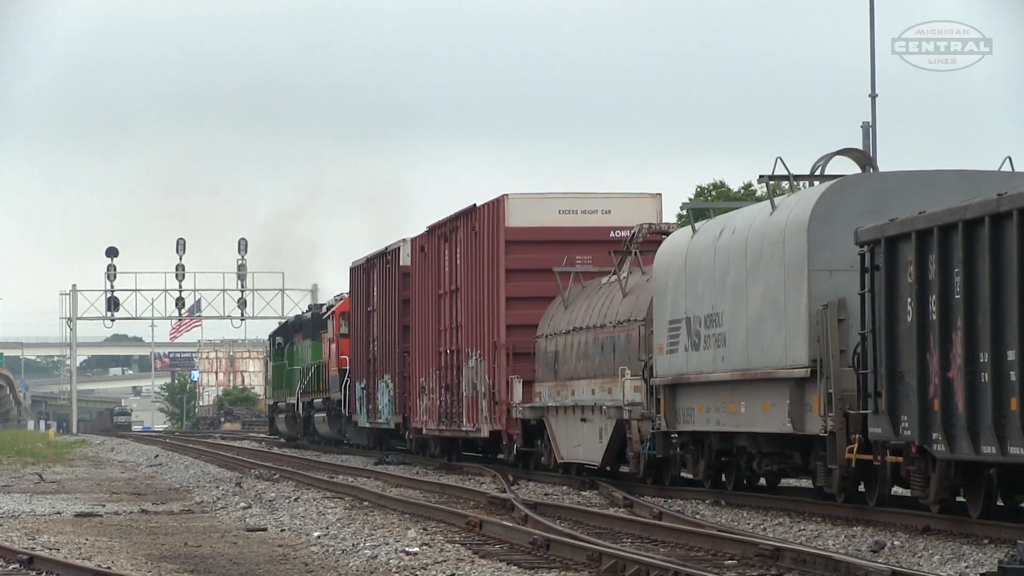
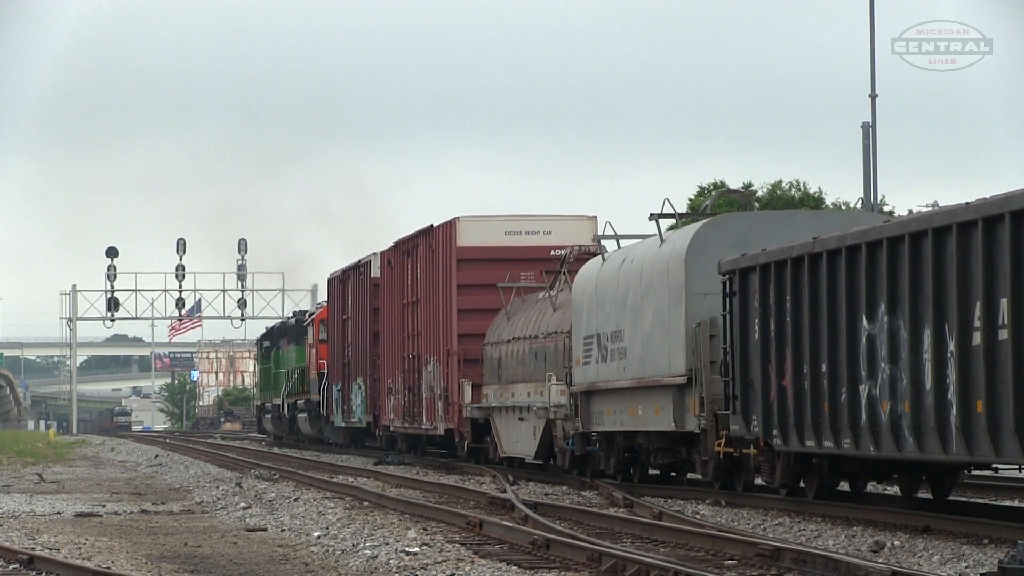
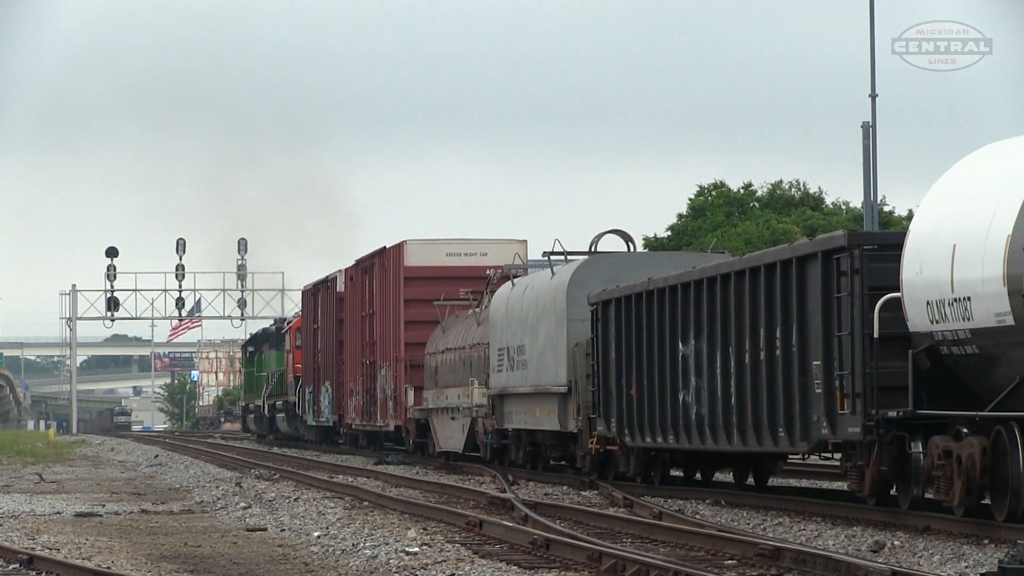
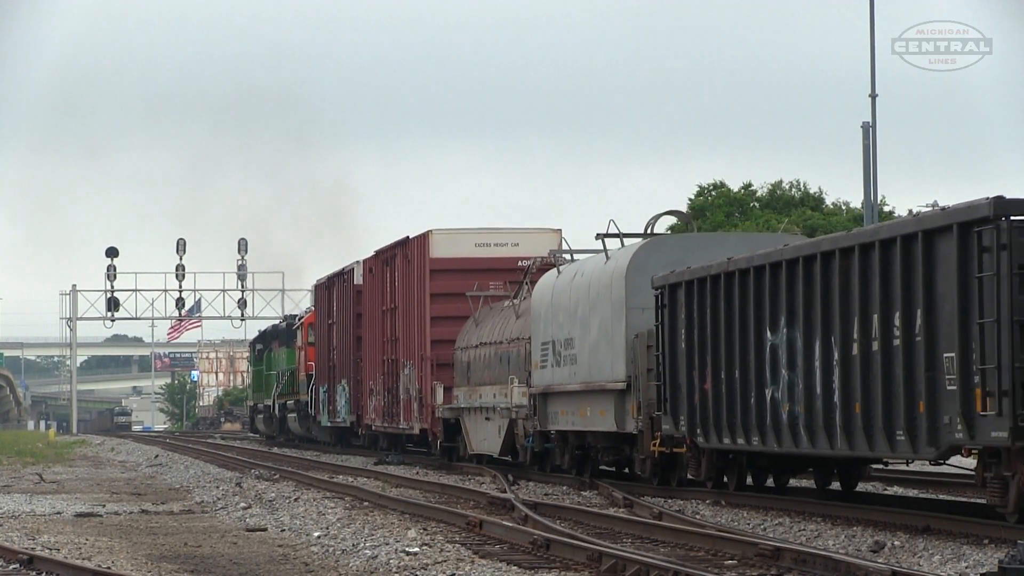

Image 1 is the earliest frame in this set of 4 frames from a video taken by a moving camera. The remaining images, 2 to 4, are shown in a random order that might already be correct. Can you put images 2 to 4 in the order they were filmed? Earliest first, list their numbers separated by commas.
2, 4, 3
